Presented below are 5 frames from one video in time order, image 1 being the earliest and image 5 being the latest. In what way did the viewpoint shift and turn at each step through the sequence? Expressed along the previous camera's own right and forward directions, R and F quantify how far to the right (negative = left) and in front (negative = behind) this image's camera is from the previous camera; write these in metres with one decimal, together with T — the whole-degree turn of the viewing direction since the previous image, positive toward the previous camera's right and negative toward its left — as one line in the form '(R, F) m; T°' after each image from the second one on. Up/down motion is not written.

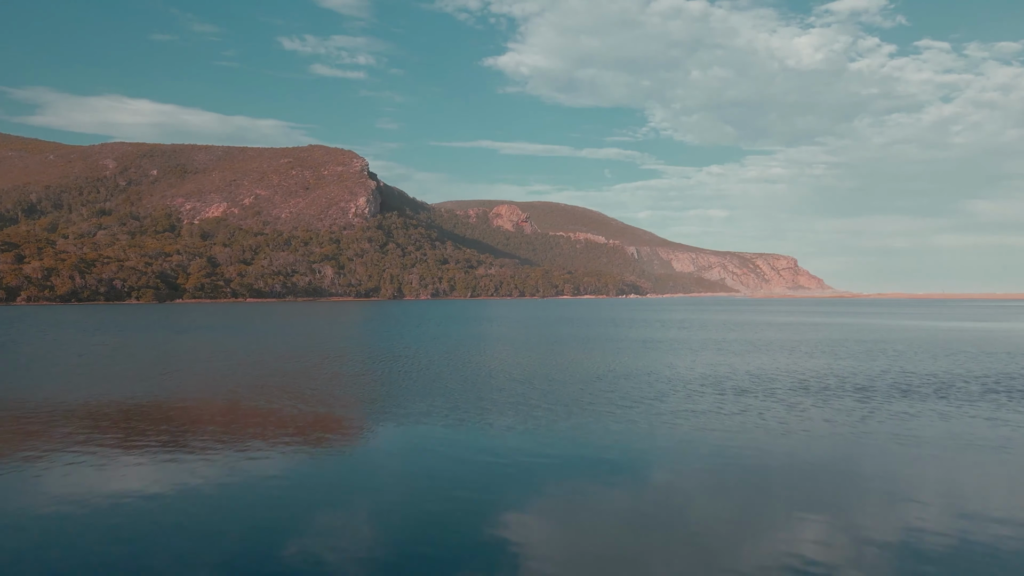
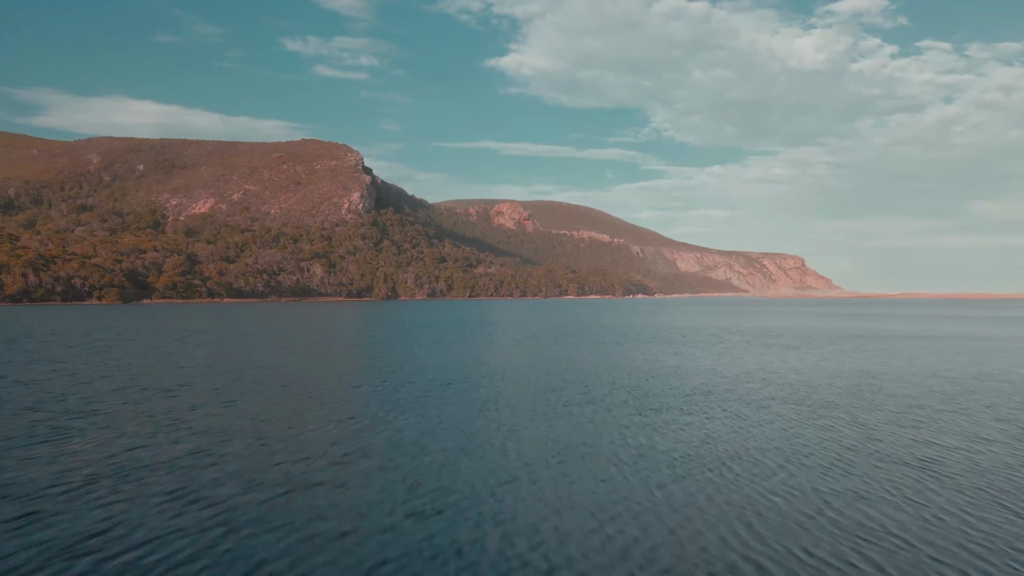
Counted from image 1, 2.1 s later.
(+0.3, +7.4) m; 0°
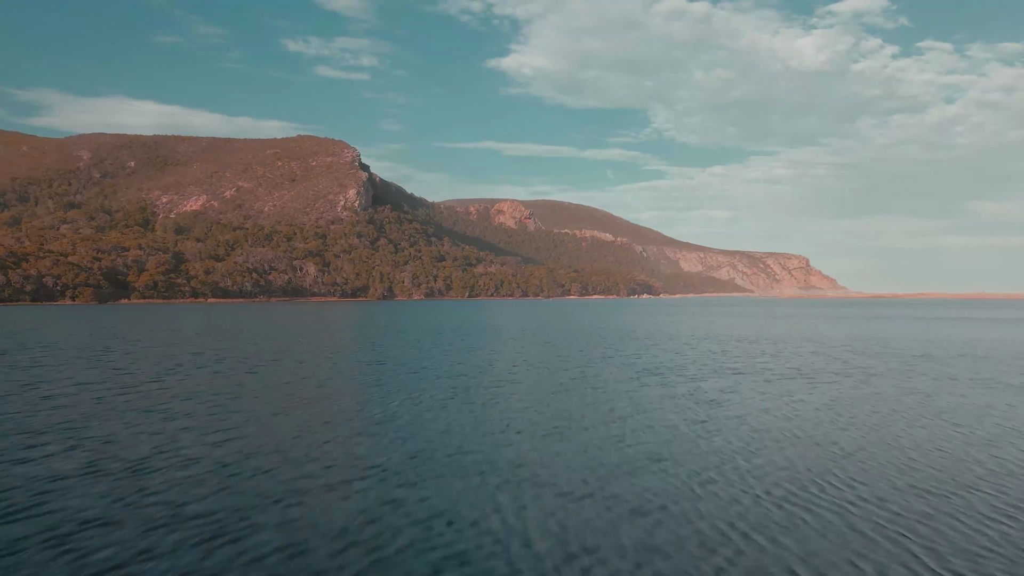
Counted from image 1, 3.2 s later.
(0.0, +4.6) m; 0°
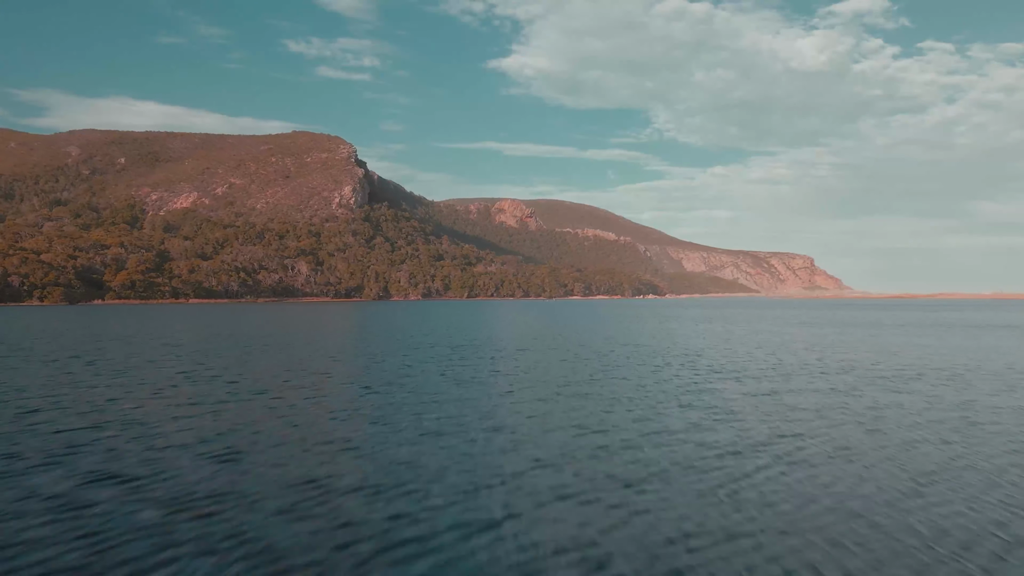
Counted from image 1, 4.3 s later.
(0.0, +4.8) m; 0°
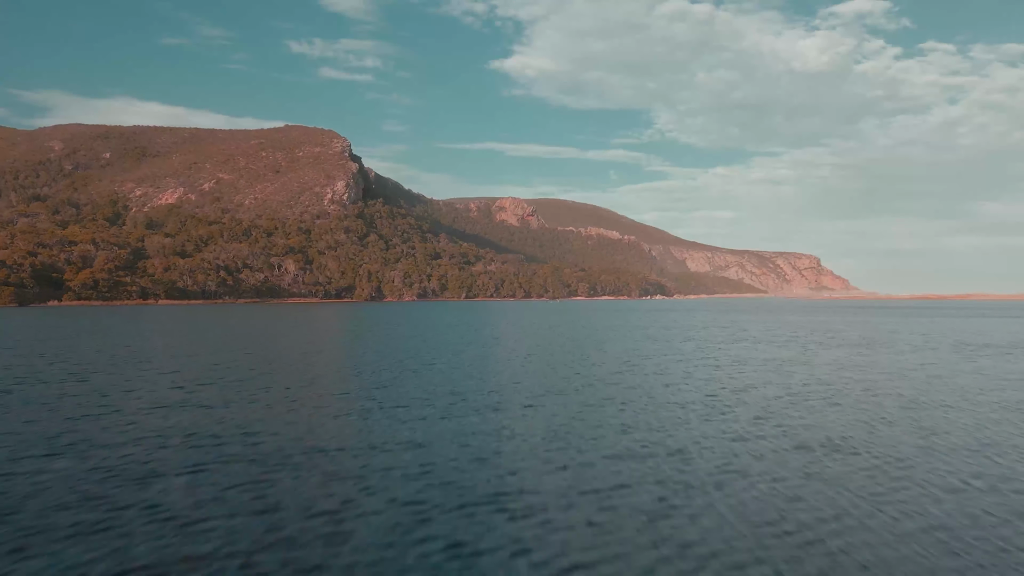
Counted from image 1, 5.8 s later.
(+0.2, +6.6) m; 0°
